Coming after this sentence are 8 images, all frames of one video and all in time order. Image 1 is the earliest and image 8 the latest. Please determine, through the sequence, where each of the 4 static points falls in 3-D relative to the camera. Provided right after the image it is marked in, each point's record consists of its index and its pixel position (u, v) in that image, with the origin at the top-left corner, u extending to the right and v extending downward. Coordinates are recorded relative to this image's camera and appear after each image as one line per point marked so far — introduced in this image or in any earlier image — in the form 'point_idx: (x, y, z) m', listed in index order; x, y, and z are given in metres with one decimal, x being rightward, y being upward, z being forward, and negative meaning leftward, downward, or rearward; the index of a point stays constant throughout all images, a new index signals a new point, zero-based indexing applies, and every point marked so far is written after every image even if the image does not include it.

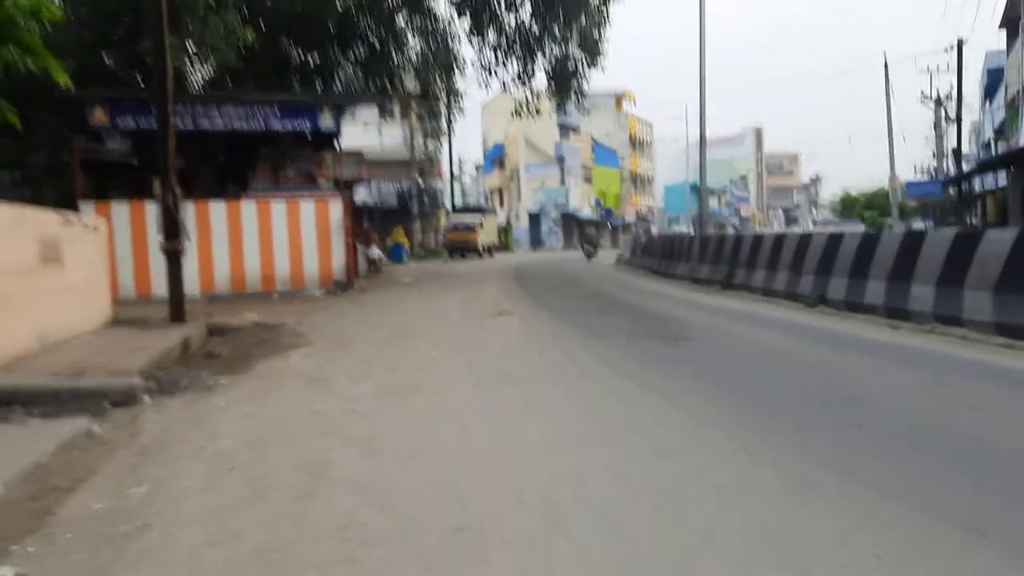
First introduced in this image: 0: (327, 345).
0: (-2.6, -0.8, +12.5) m
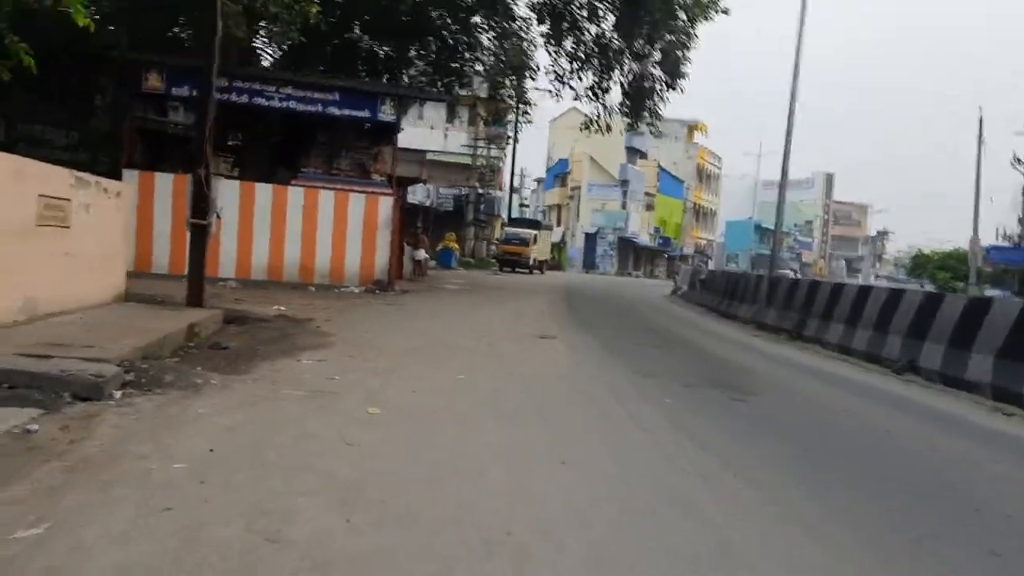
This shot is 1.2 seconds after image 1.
0: (-2.1, -0.8, +11.2) m
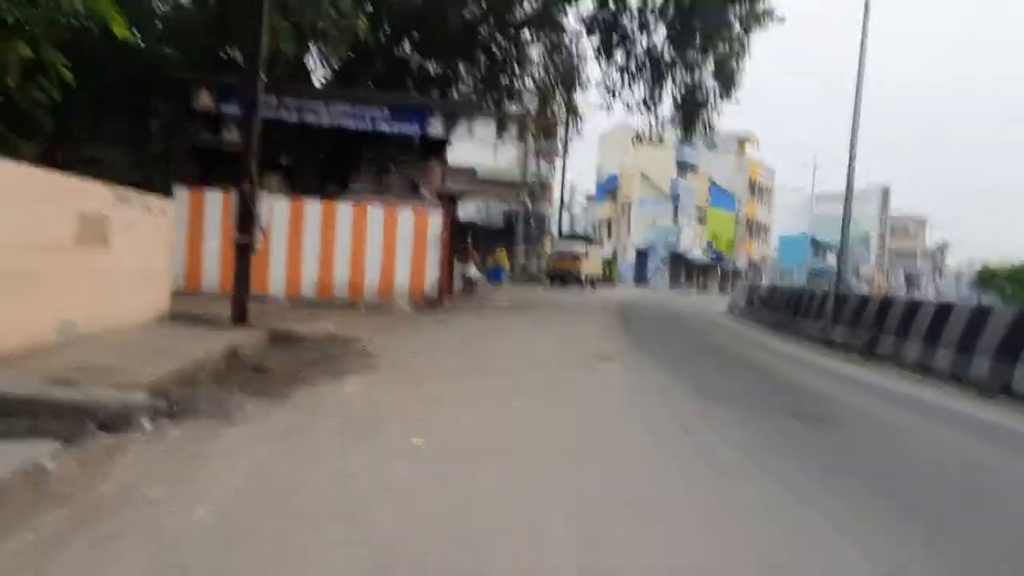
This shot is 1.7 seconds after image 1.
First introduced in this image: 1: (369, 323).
0: (-1.4, -1.0, +10.7) m
1: (-2.8, -0.7, +17.3) m
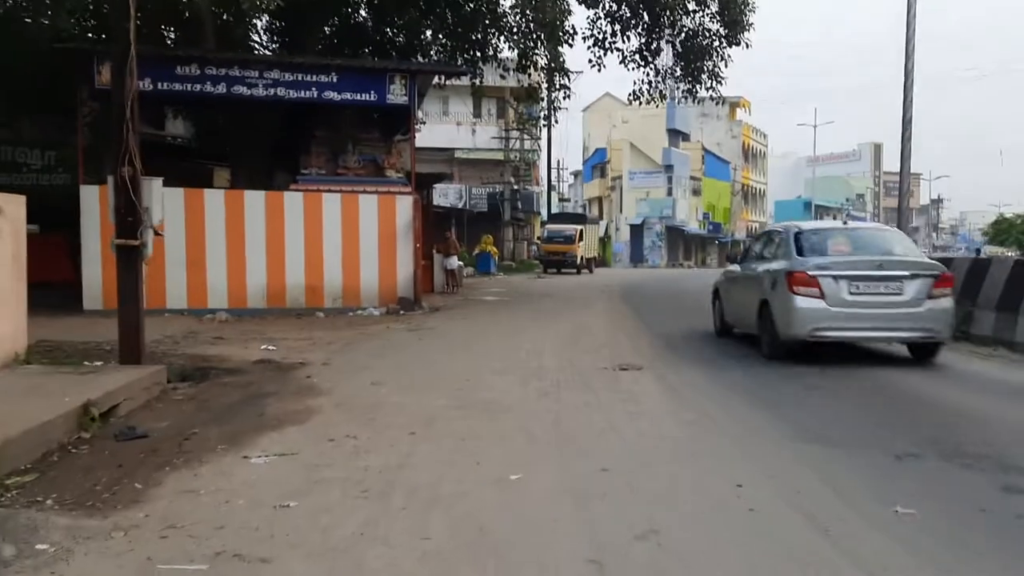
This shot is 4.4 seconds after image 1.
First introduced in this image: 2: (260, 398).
0: (-1.4, -1.1, +7.2) m
1: (-2.9, -0.8, +13.8) m
2: (-2.4, -1.1, +8.5) m
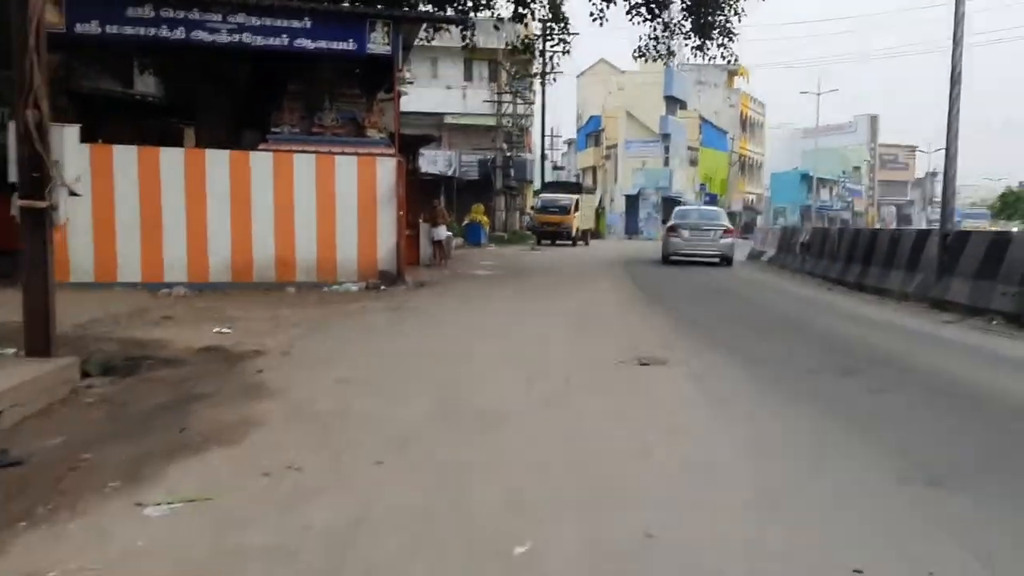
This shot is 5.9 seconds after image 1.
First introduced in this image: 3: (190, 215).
0: (-1.4, -1.0, +5.5) m
1: (-2.9, -0.4, +12.0) m
2: (-2.4, -0.9, +6.8) m
3: (-5.5, +1.3, +15.1) m
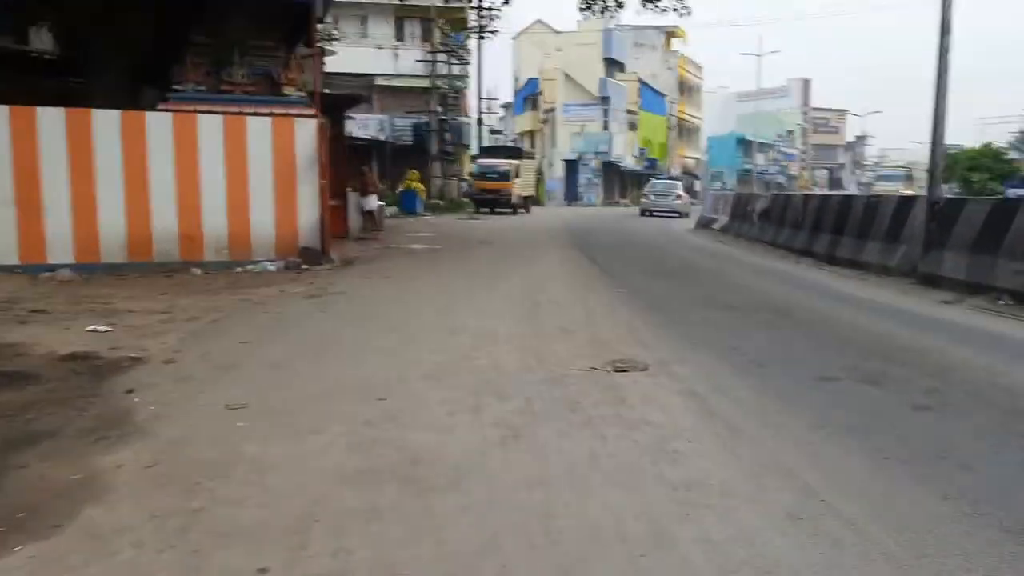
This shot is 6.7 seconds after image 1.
0: (-1.6, -1.0, +3.8) m
1: (-3.6, -0.2, +10.1) m
2: (-2.7, -0.9, +5.0) m
3: (-6.4, +1.5, +12.9) m
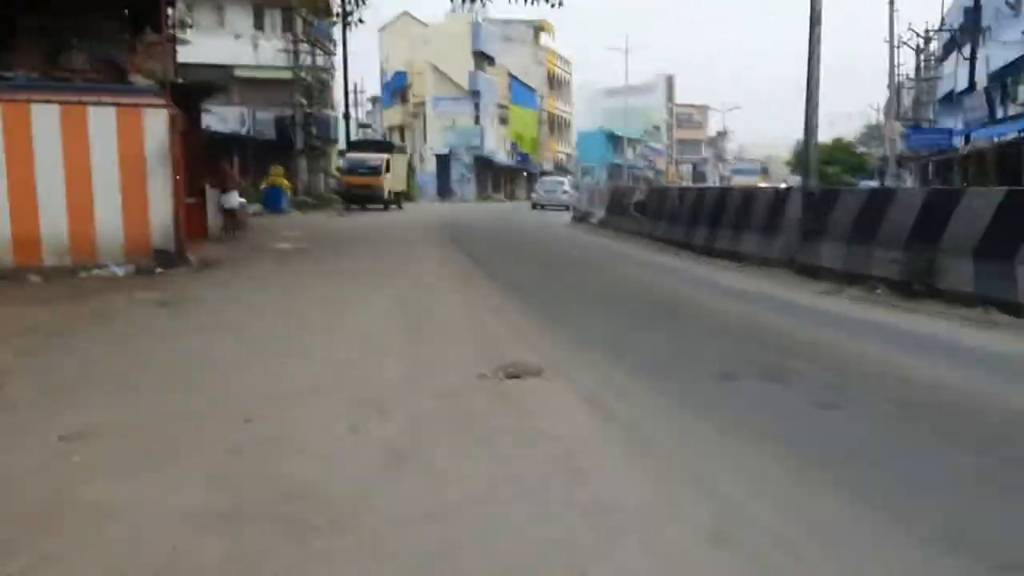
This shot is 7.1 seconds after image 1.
0: (-2.0, -1.1, +2.9) m
1: (-4.9, -0.3, +9.0) m
2: (-3.3, -1.0, +4.0) m
3: (-8.0, +1.4, +11.3) m
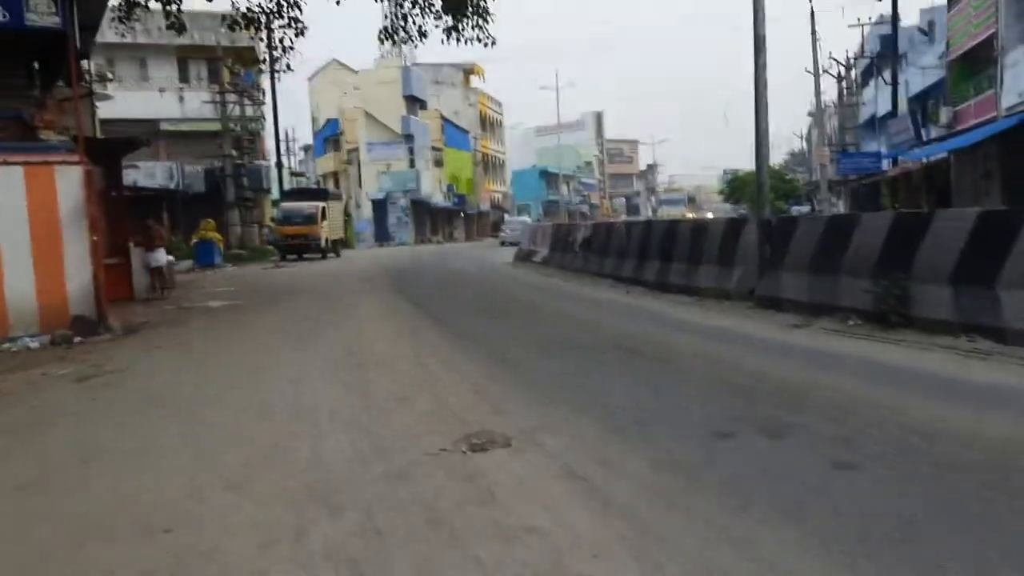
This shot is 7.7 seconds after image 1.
0: (-2.0, -1.4, +2.1) m
1: (-5.3, -1.1, +7.9) m
2: (-3.3, -1.4, +3.0) m
3: (-8.7, +0.3, +10.2) m
